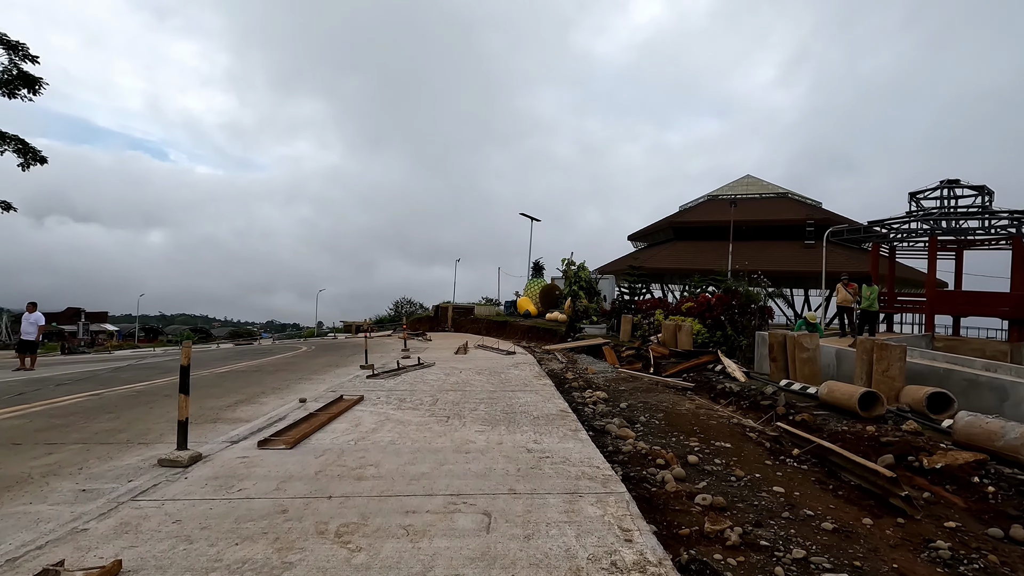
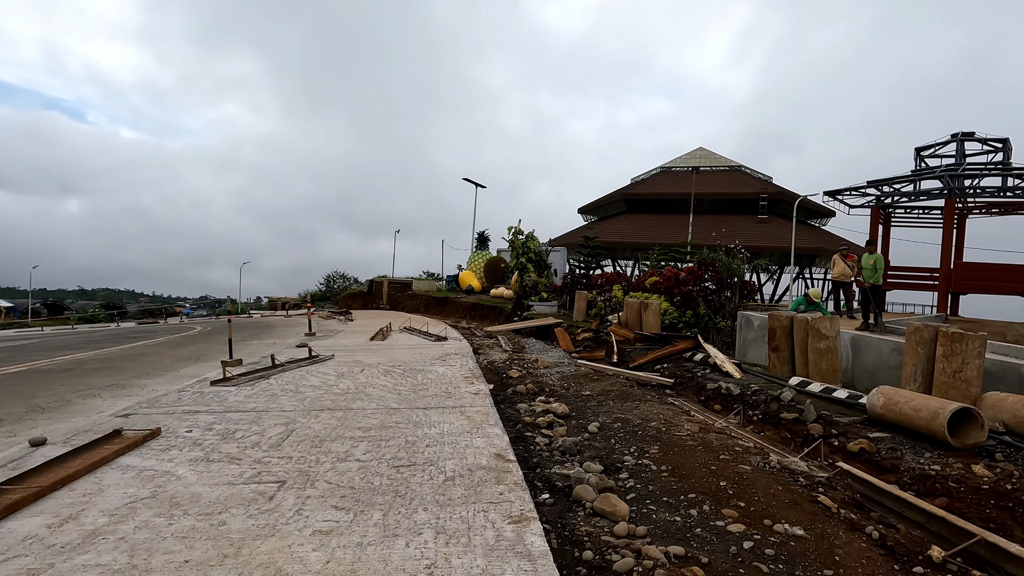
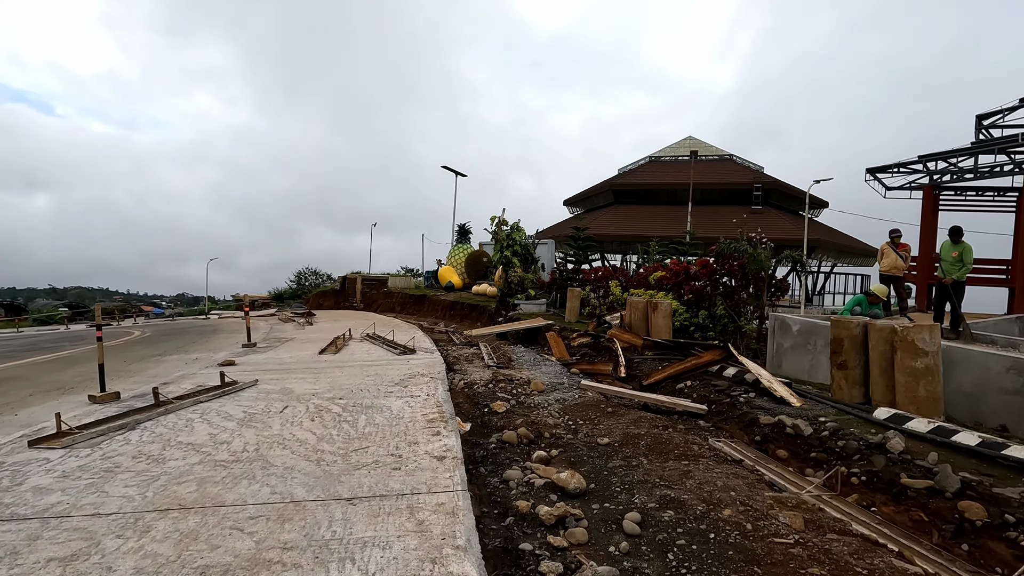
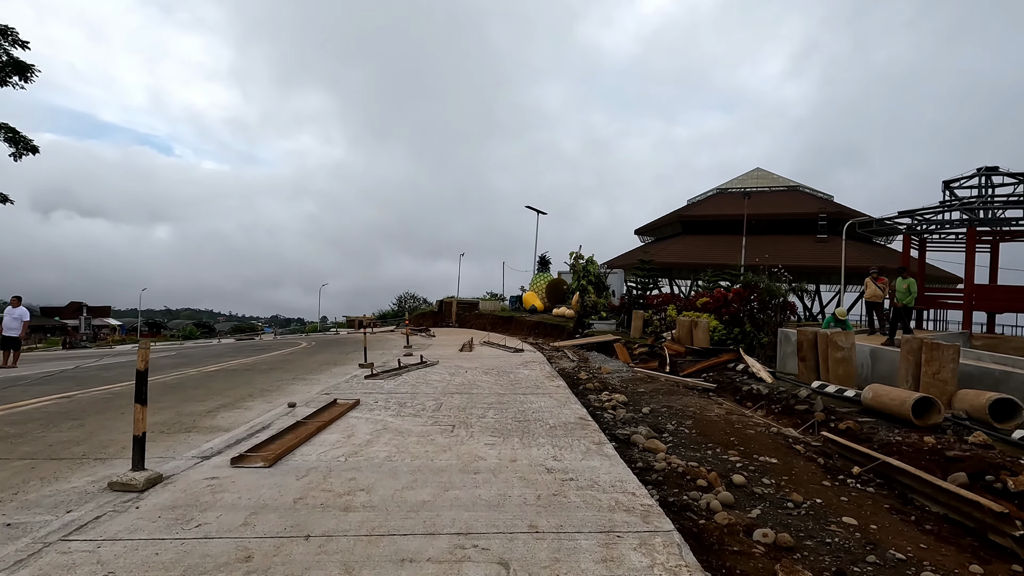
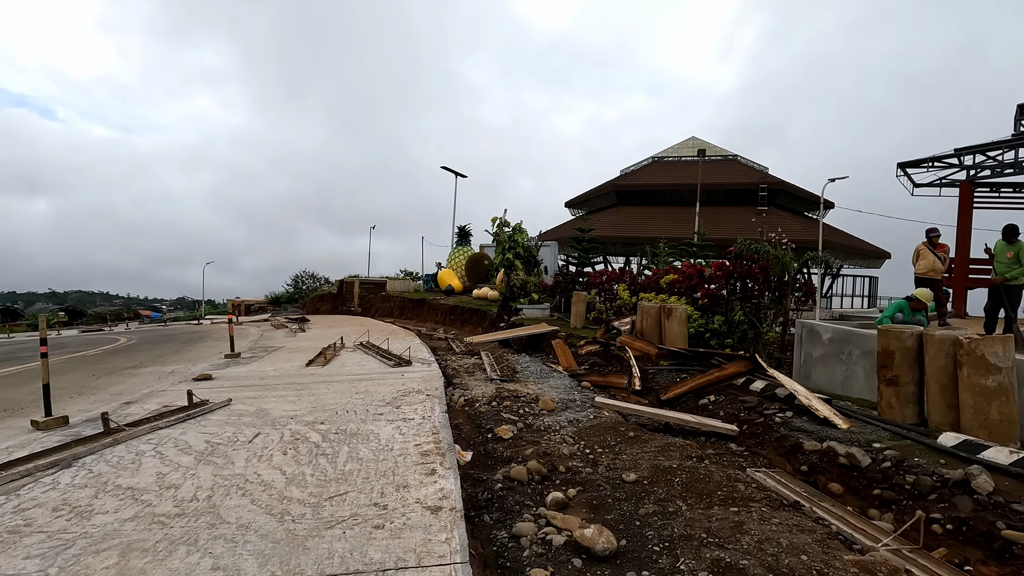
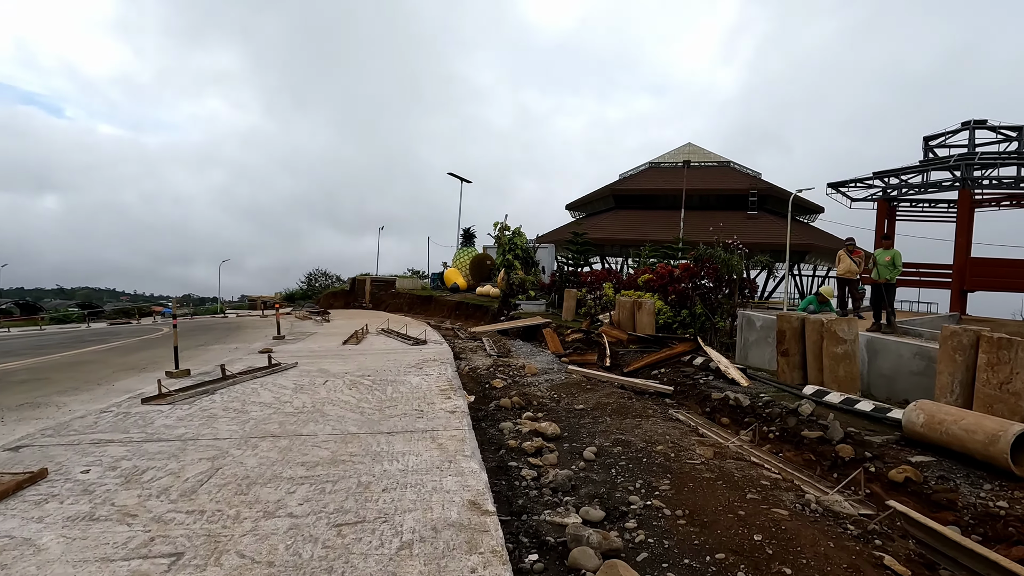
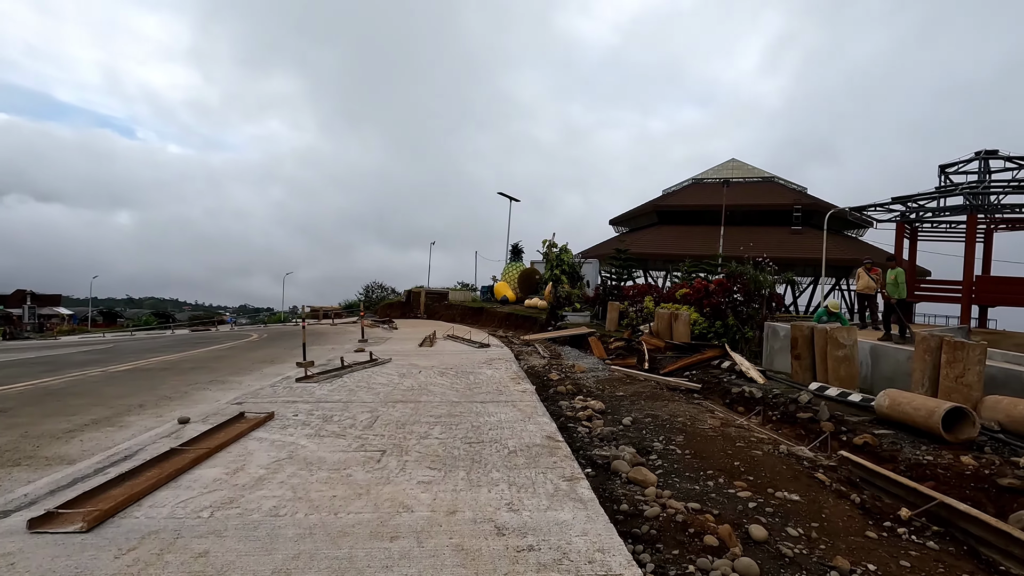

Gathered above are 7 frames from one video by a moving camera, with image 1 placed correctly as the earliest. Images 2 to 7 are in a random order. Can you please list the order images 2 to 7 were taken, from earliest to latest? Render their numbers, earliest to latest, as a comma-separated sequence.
4, 7, 2, 6, 3, 5
